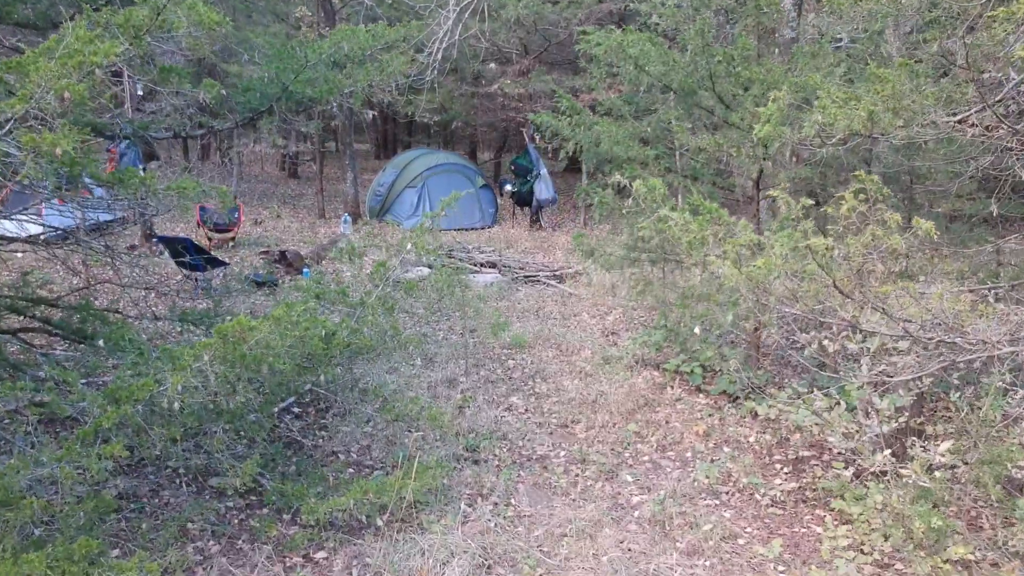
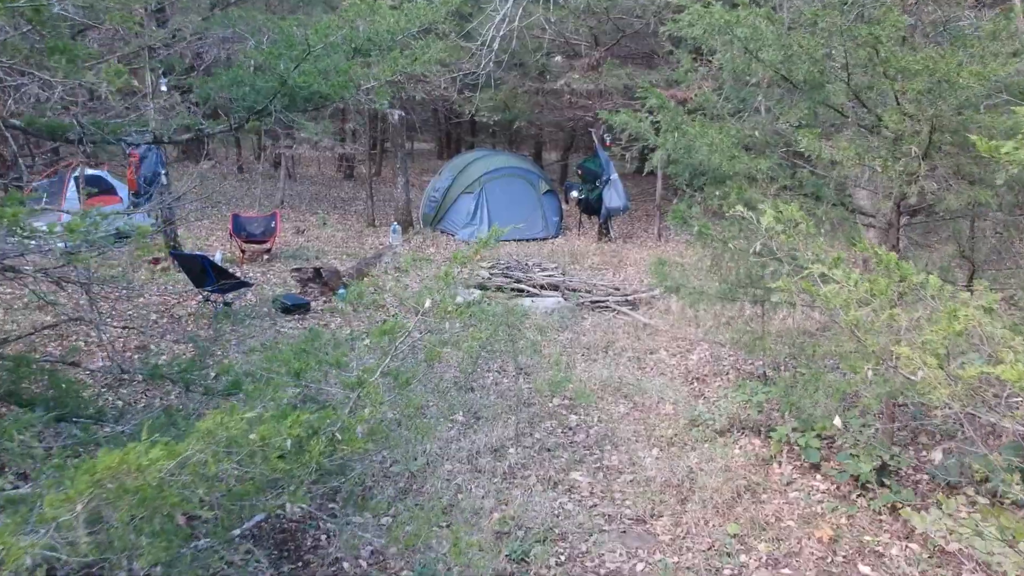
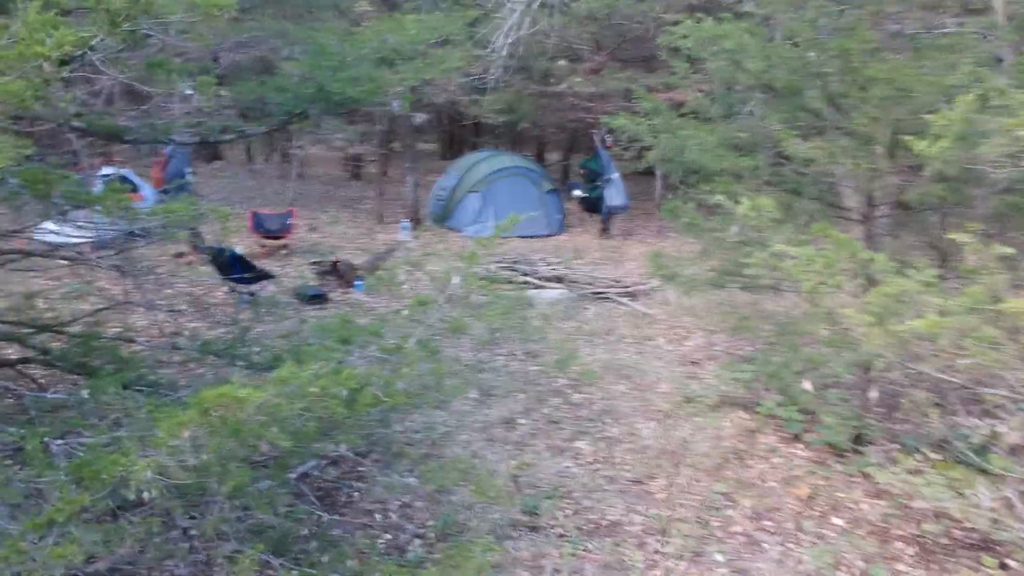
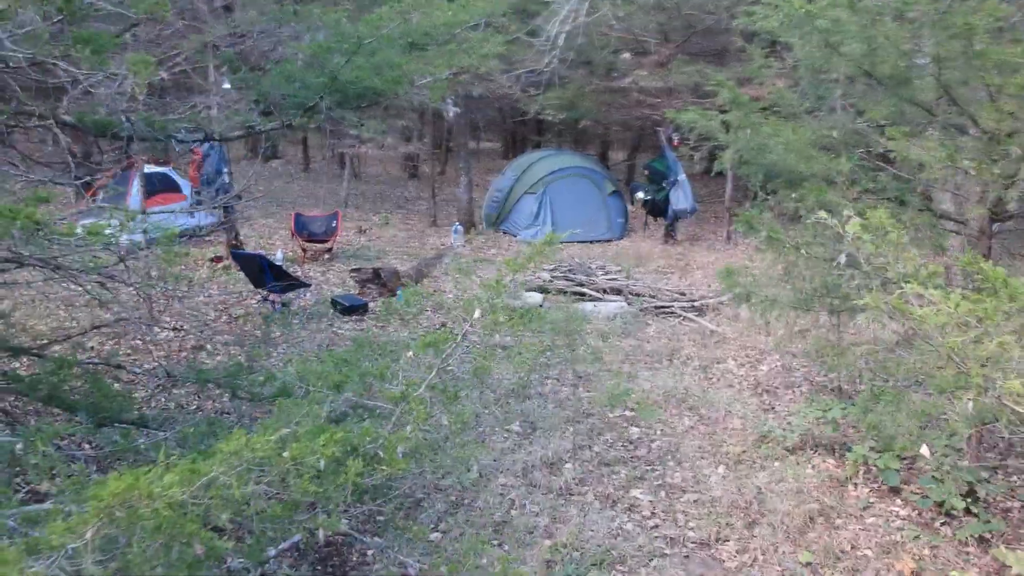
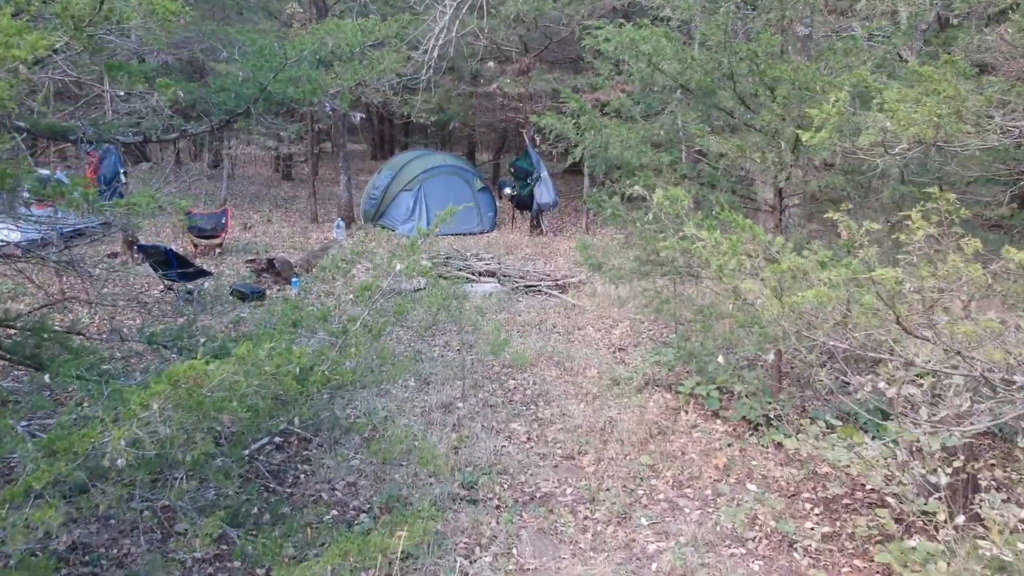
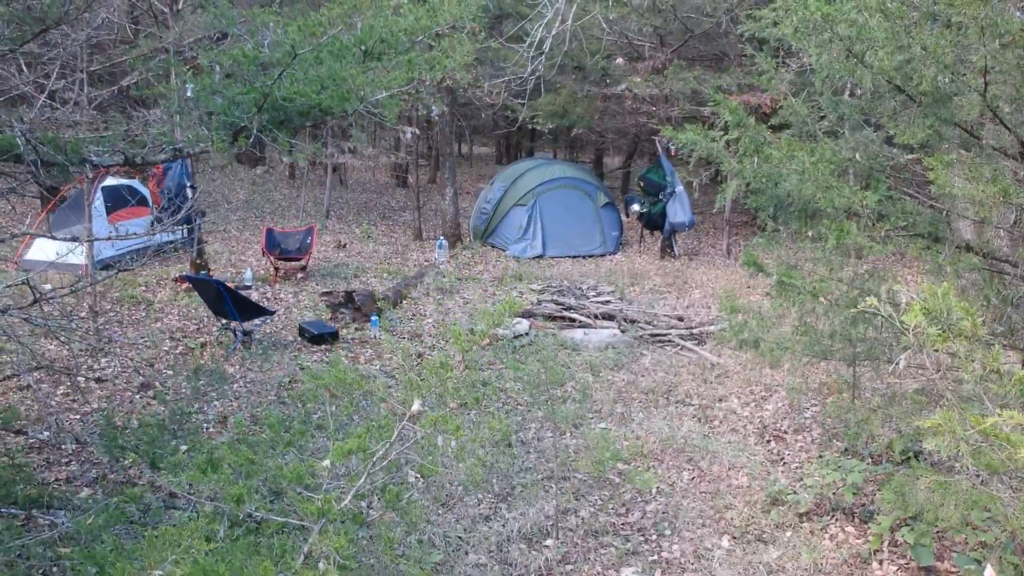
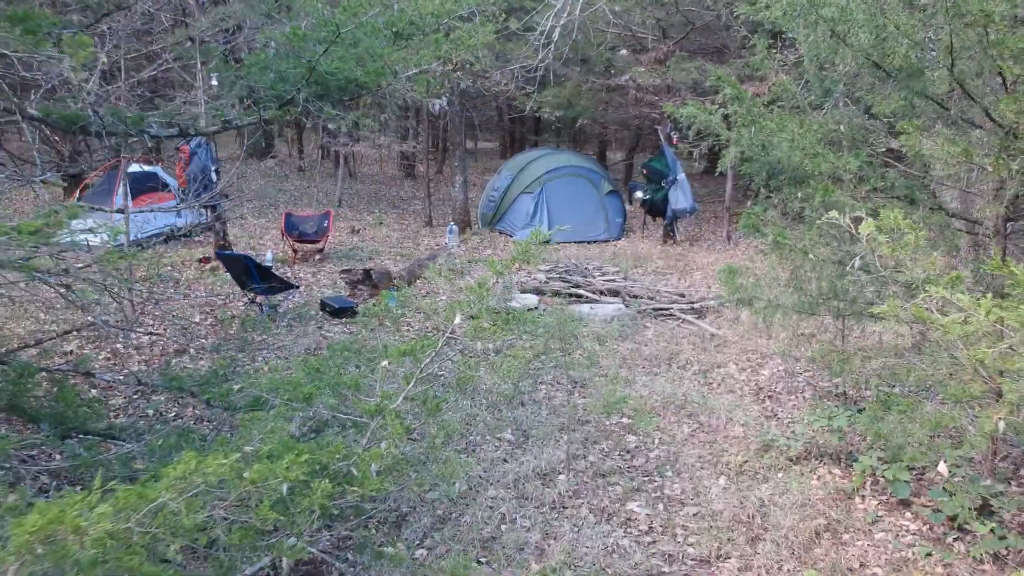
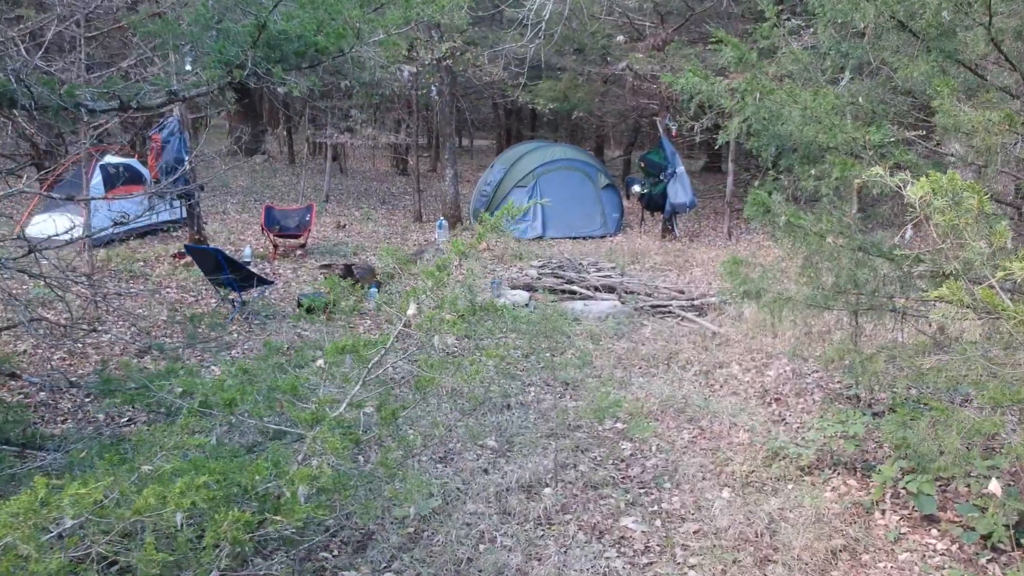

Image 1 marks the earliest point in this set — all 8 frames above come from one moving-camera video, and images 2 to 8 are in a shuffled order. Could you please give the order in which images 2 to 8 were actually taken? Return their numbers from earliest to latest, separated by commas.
5, 3, 2, 4, 7, 8, 6
